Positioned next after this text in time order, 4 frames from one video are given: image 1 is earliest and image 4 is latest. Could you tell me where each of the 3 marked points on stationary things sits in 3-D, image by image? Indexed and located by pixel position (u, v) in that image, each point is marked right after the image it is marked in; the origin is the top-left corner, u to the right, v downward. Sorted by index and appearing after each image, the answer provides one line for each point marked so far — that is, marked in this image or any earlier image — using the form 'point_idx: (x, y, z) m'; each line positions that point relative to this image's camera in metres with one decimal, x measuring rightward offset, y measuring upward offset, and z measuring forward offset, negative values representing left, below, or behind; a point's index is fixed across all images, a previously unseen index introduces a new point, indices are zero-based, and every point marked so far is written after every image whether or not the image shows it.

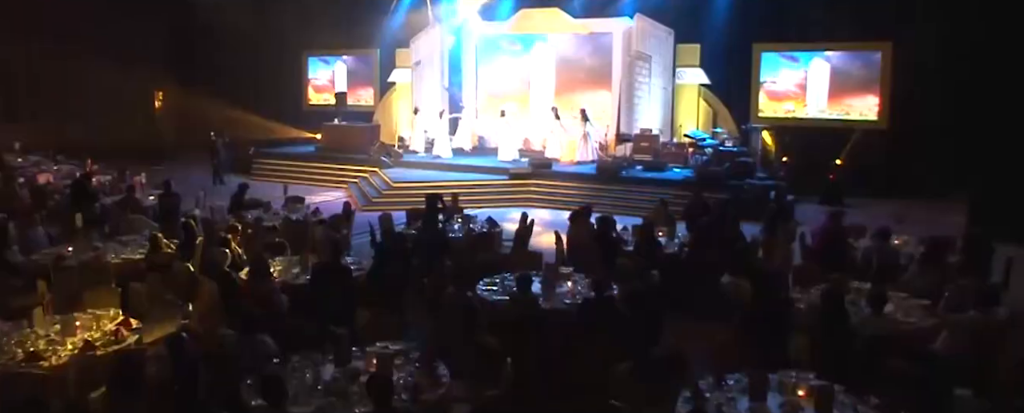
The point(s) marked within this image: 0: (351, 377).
0: (-1.0, -1.1, +4.3) m
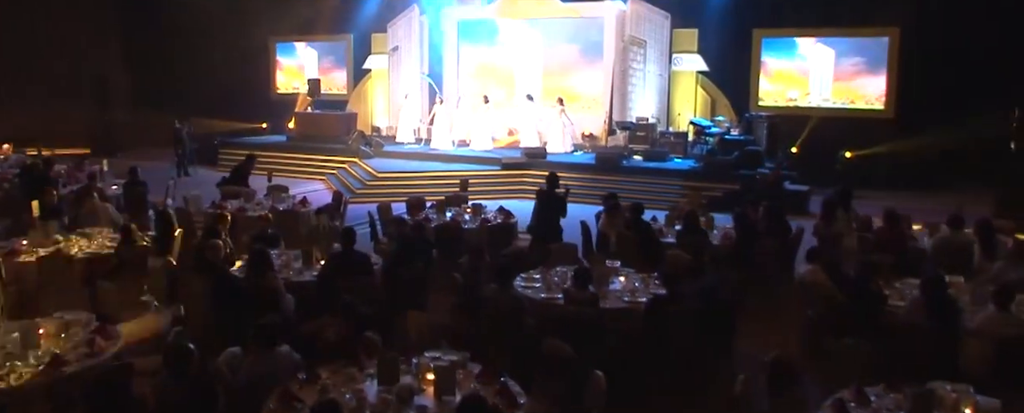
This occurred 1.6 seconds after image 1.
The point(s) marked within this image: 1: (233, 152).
0: (-0.5, -1.0, +3.4) m
1: (-7.1, +1.4, +17.0) m
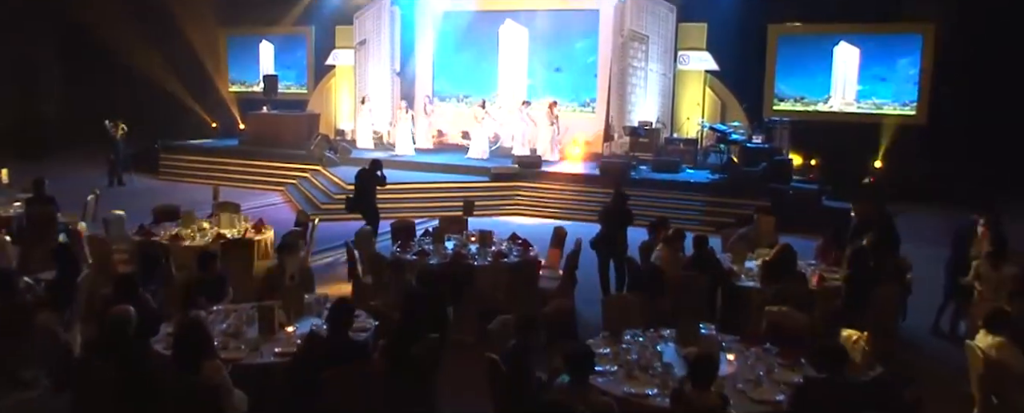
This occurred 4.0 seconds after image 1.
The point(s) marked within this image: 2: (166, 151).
0: (0.0, -1.3, +1.6) m
1: (-7.4, +1.1, +14.7) m
2: (-7.7, +1.2, +14.9) m
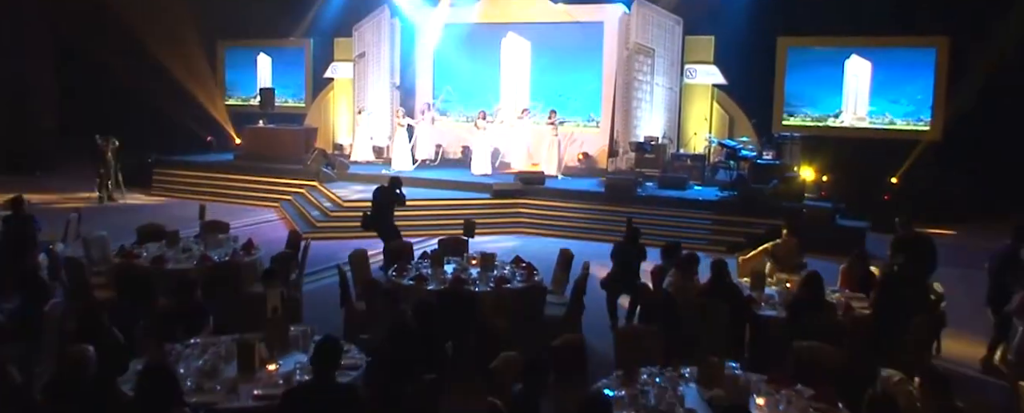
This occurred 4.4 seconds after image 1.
0: (0.0, -1.4, +1.1) m
1: (-7.4, +0.8, +14.3) m
2: (-7.7, +0.9, +14.5) m
